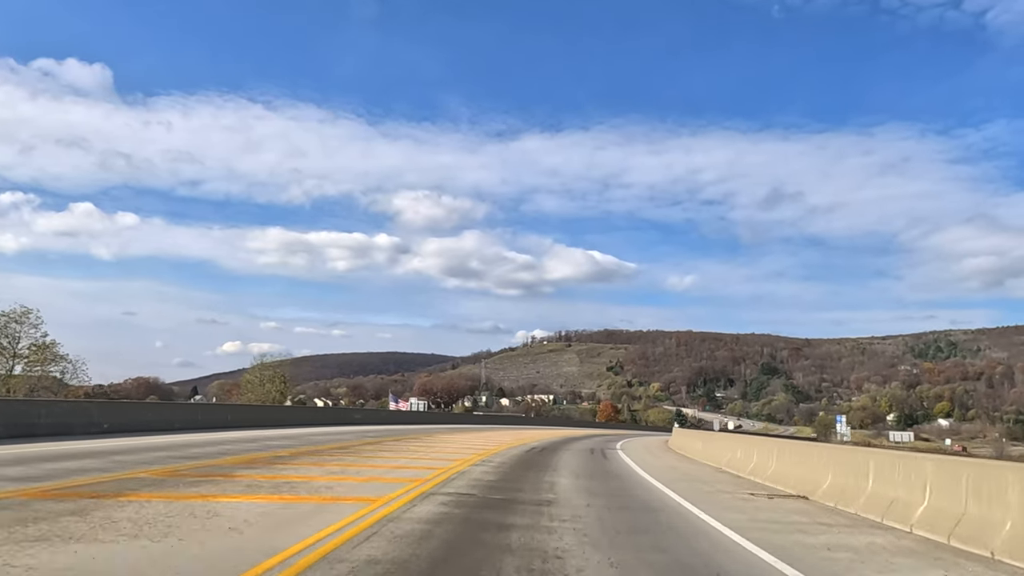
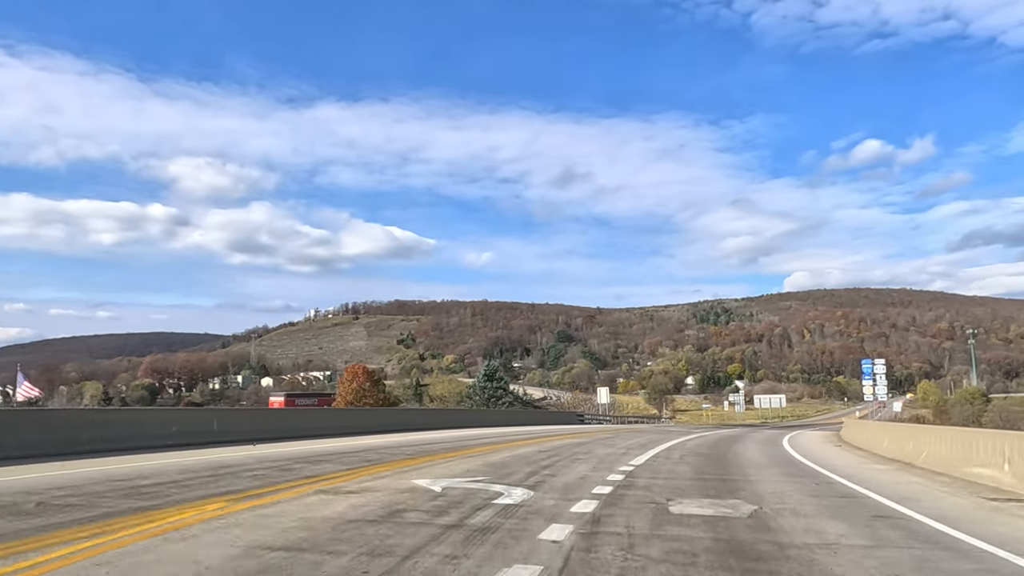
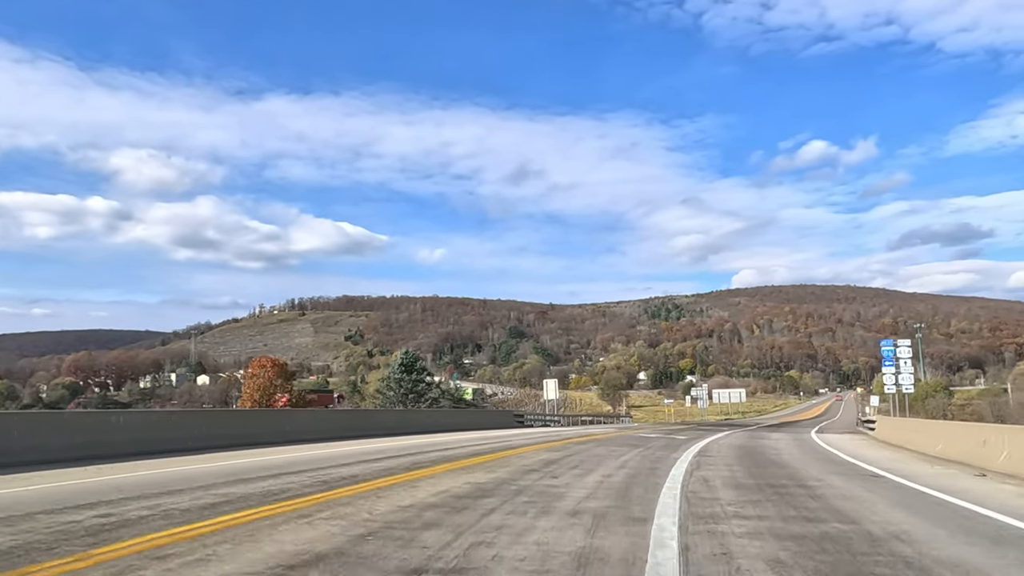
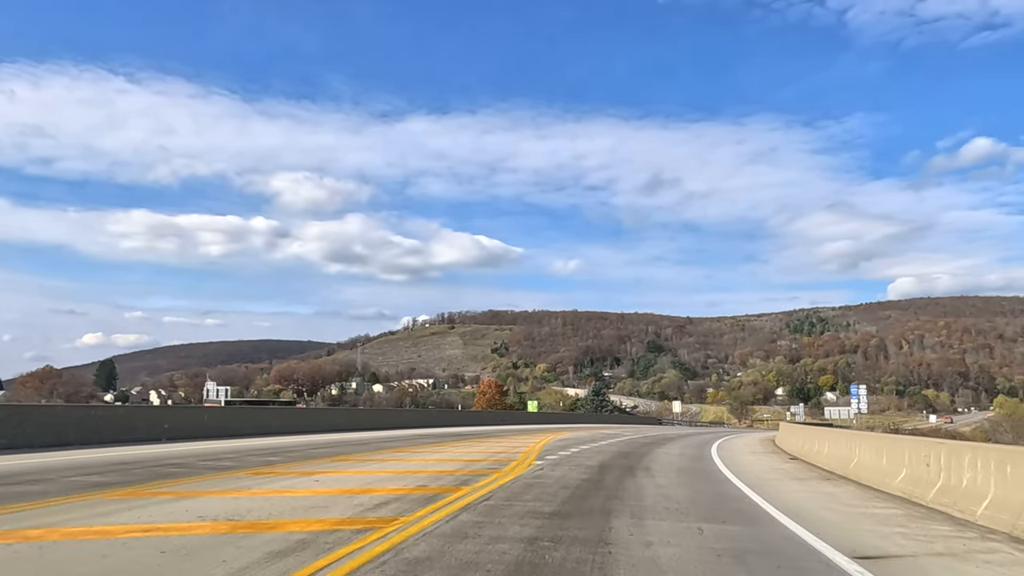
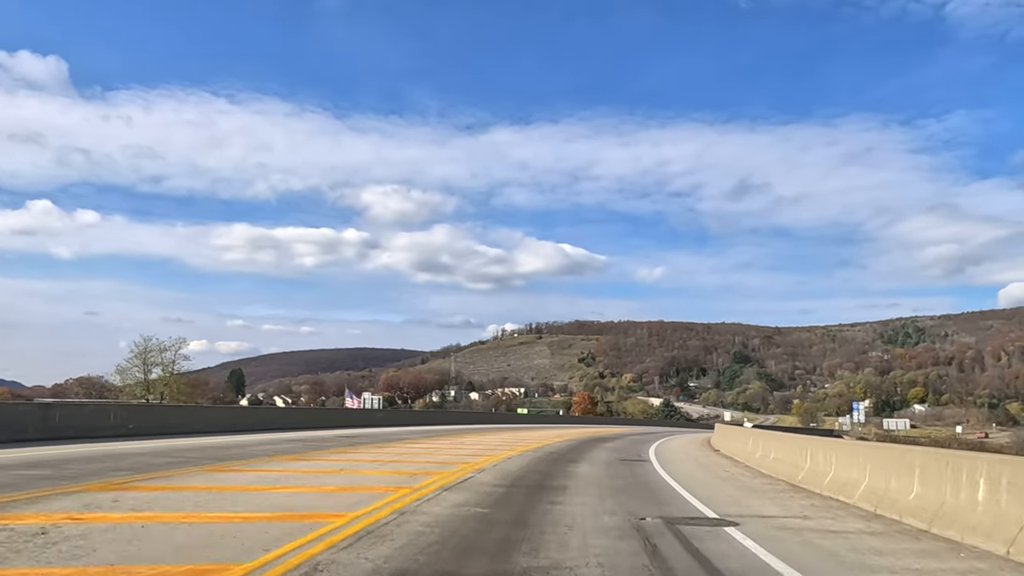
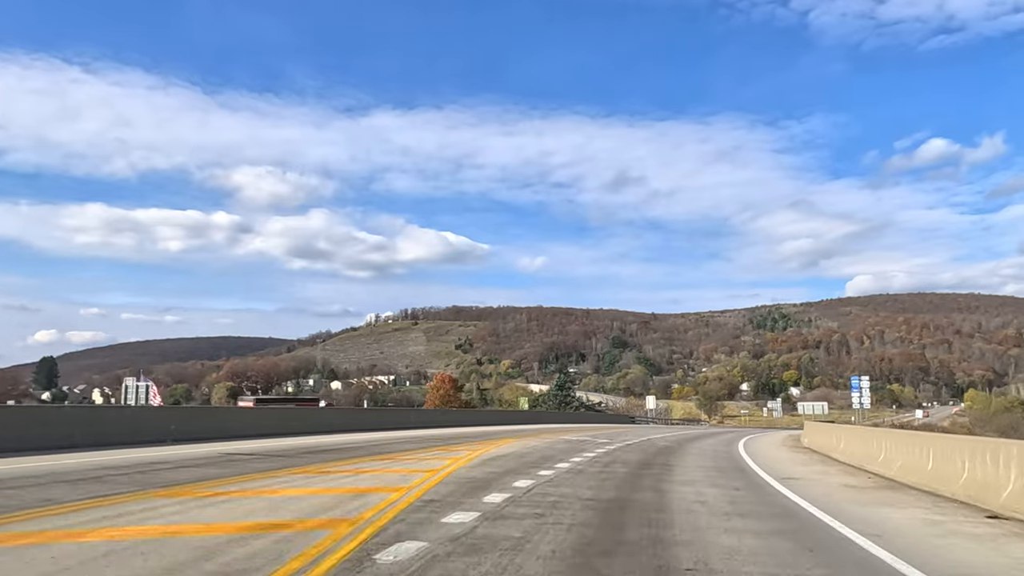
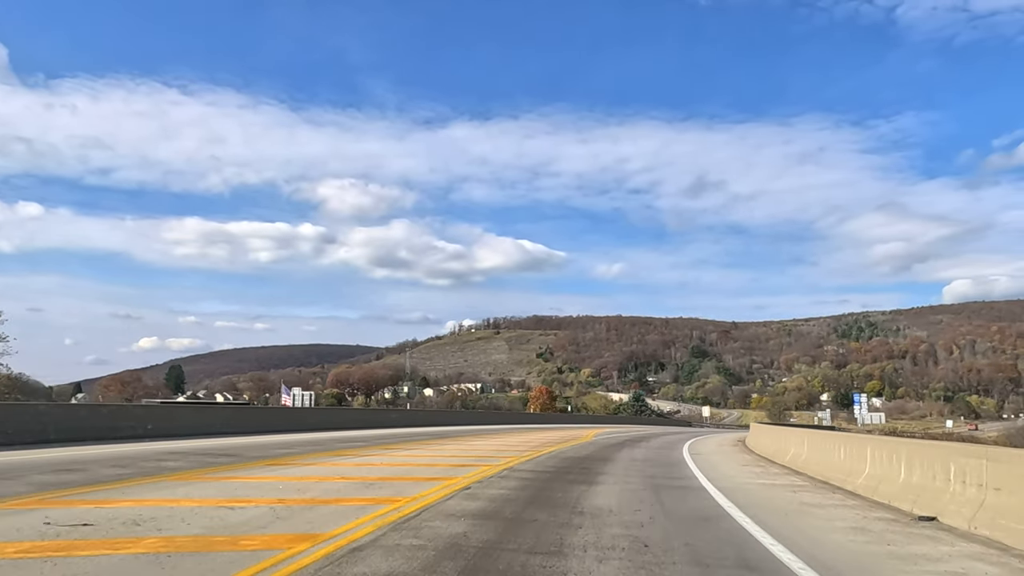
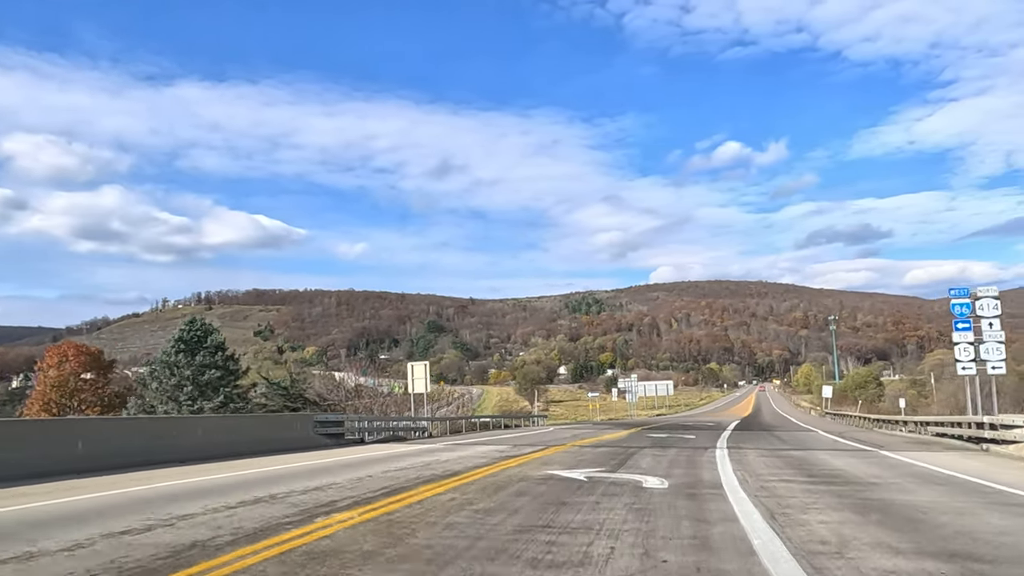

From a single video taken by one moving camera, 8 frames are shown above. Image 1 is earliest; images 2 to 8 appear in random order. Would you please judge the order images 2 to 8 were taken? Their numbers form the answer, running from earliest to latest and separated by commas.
5, 7, 4, 6, 2, 3, 8
